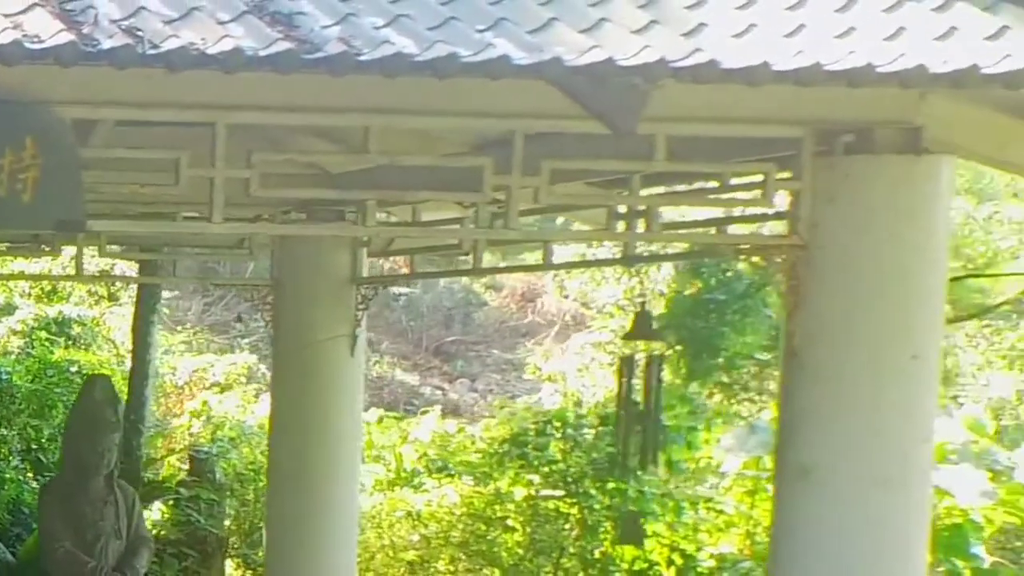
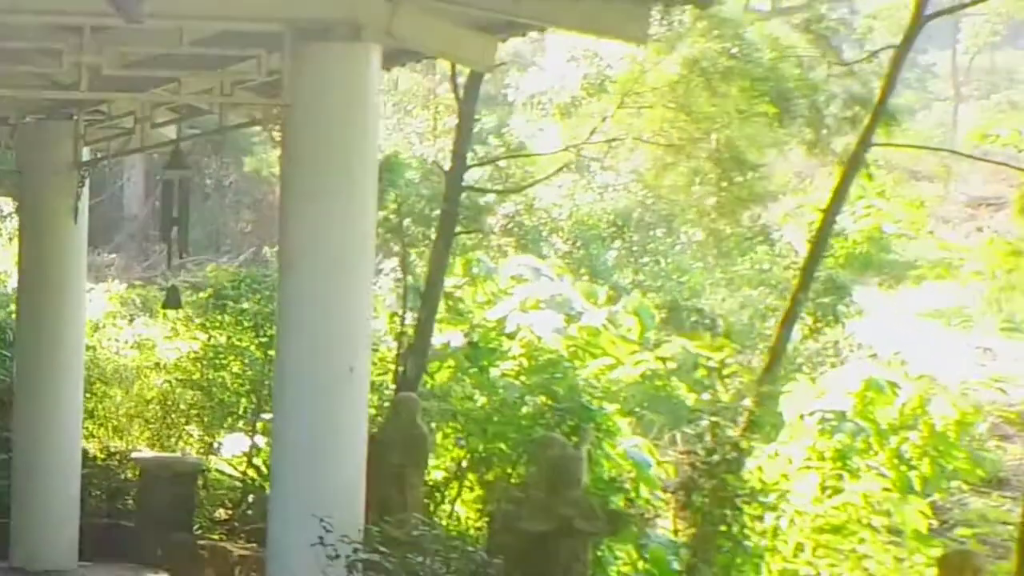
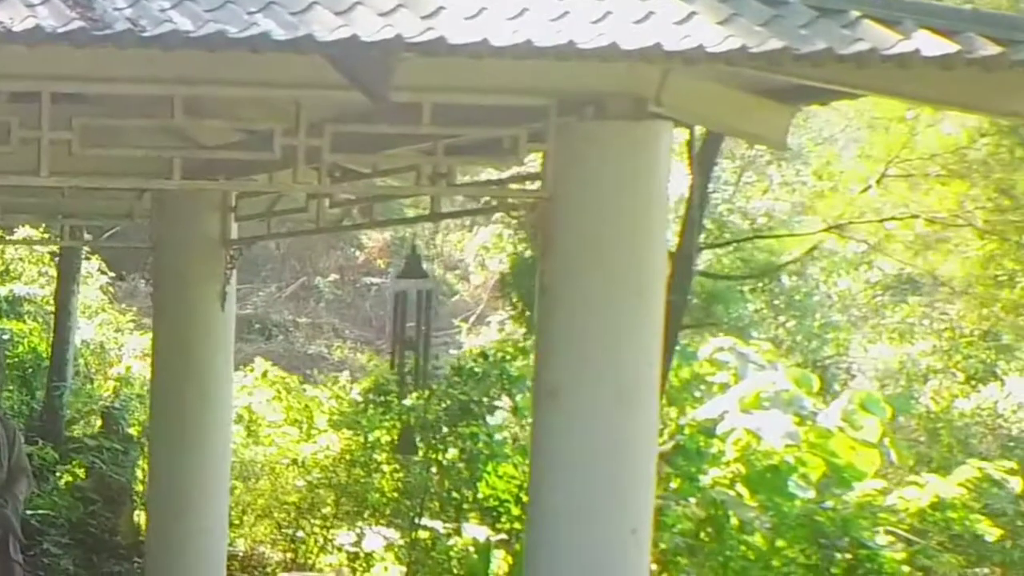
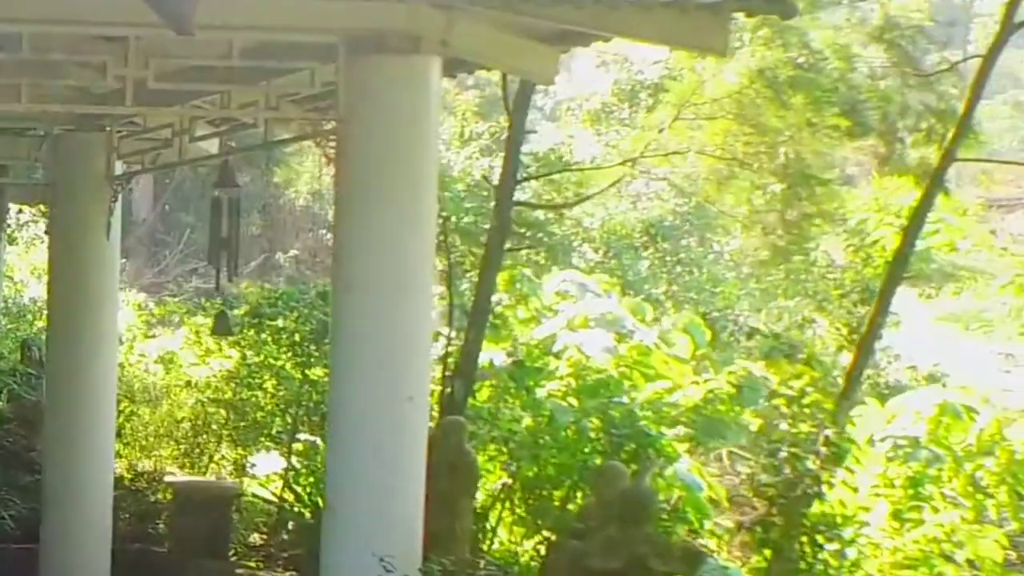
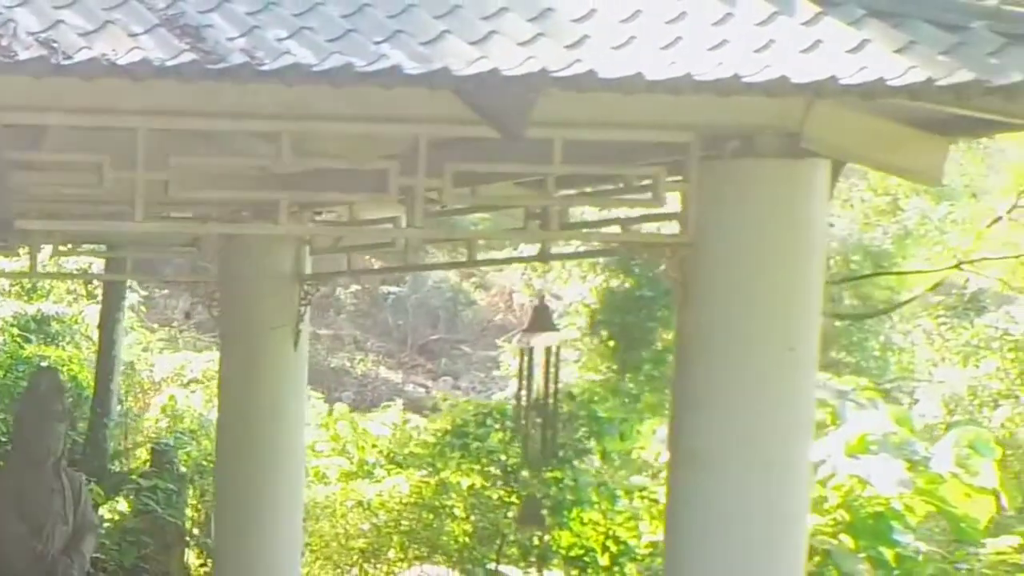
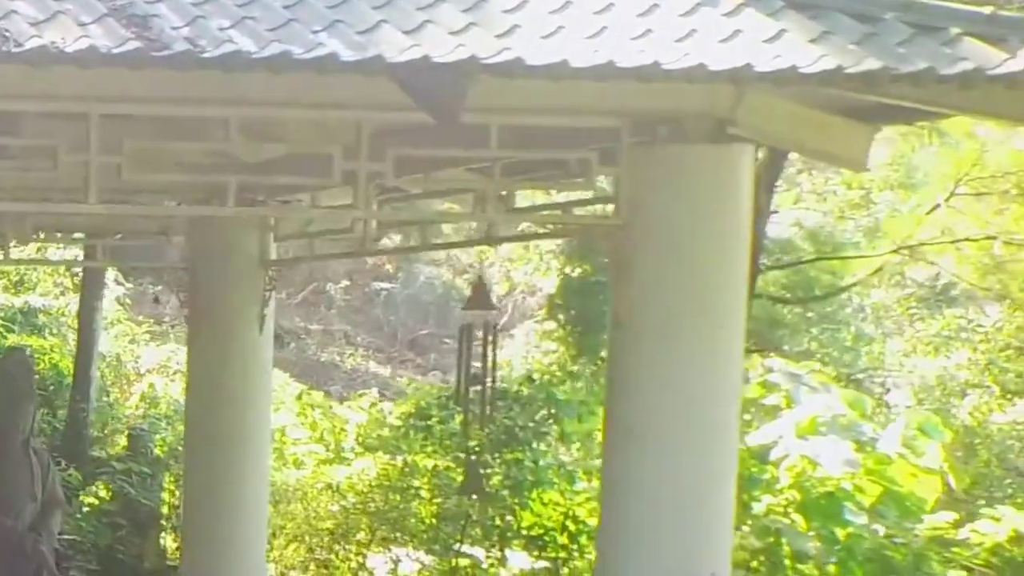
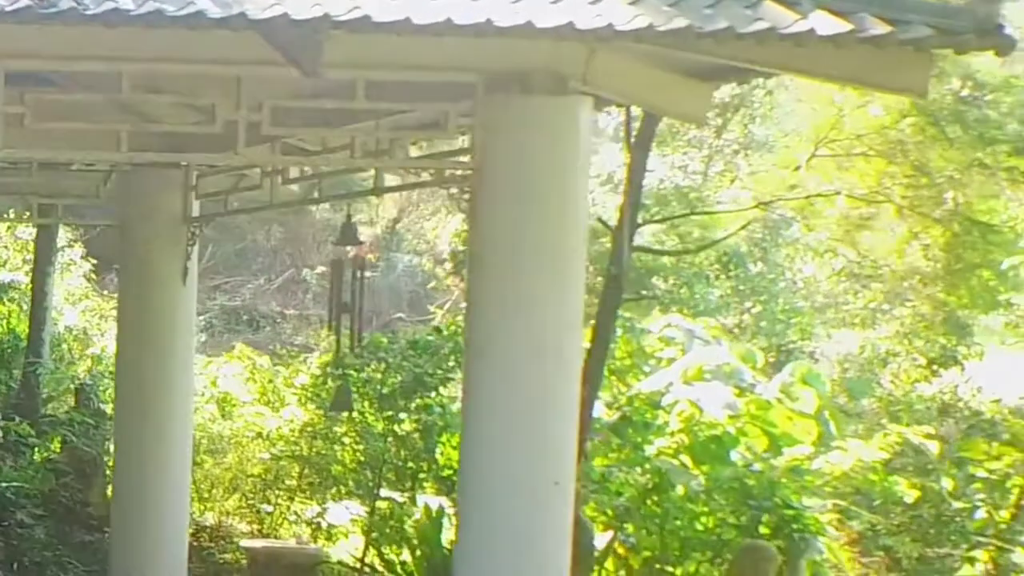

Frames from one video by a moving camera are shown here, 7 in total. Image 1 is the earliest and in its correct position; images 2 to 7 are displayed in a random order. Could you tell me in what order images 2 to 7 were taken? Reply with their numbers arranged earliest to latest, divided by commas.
5, 6, 3, 7, 4, 2
